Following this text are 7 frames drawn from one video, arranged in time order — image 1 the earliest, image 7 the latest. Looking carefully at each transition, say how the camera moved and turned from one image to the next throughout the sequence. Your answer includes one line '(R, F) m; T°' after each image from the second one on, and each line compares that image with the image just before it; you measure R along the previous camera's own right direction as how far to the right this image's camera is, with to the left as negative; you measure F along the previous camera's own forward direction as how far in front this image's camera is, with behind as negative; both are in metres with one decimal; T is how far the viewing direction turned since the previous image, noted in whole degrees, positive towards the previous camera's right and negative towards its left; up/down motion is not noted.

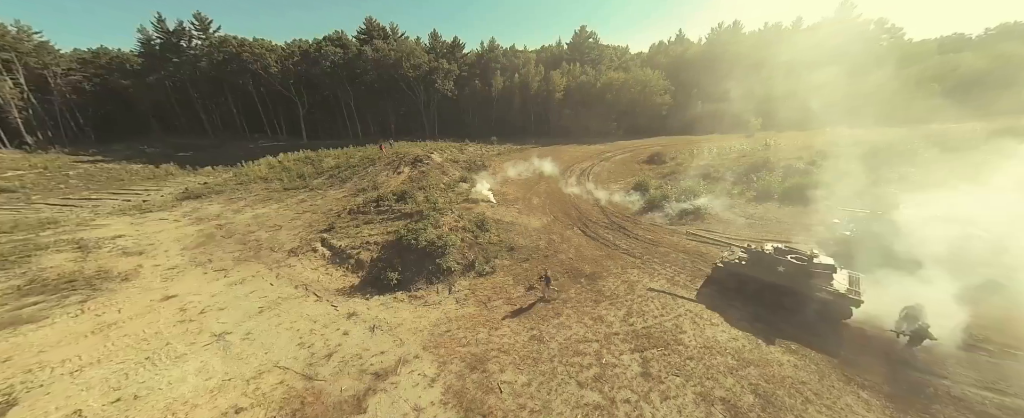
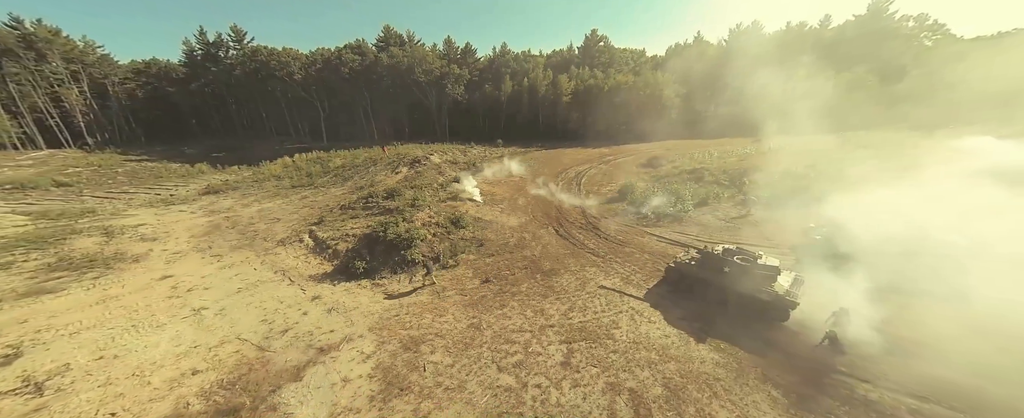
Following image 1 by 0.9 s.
(+2.8, -0.5) m; -4°
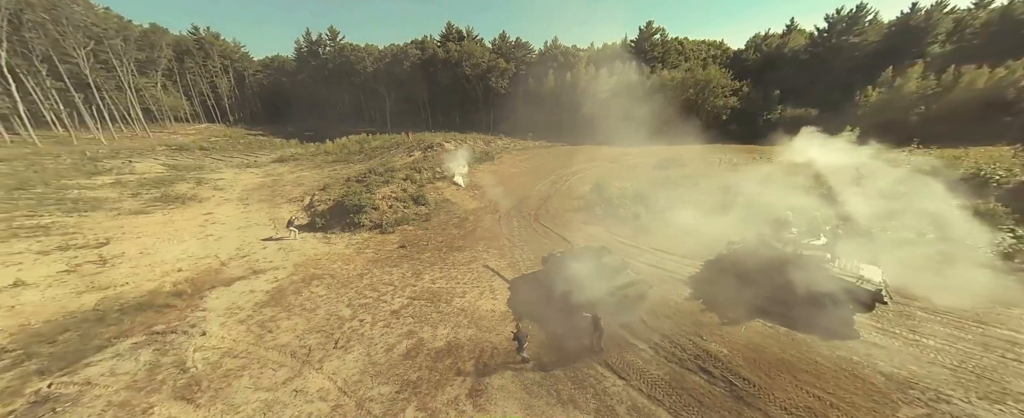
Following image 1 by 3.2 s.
(+8.0, -0.8) m; -14°
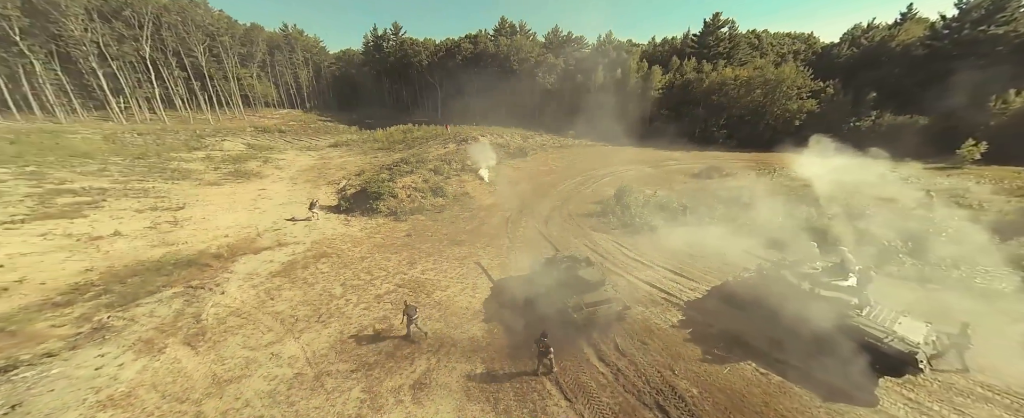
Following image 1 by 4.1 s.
(+2.6, +0.3) m; -10°
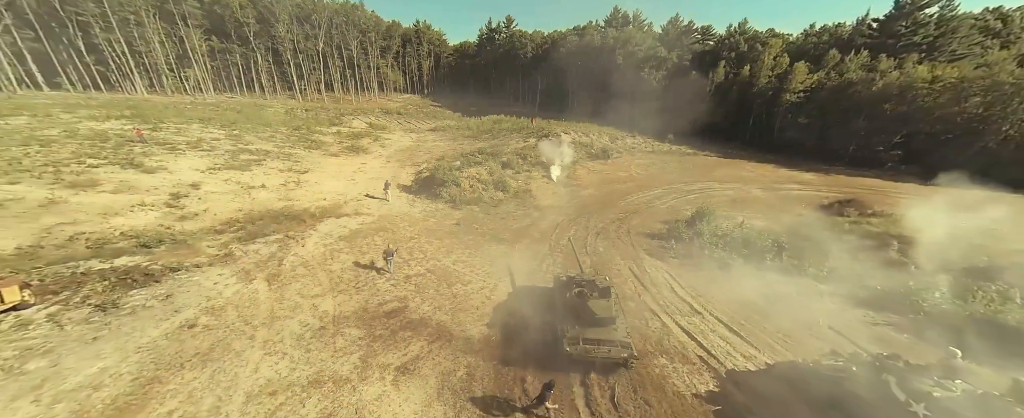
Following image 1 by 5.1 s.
(+2.6, +0.9) m; -18°
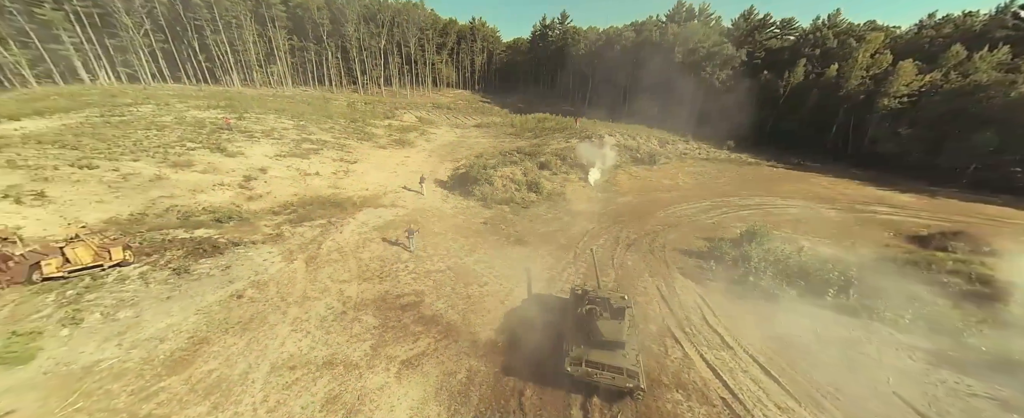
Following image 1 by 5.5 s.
(+1.1, +0.4) m; -9°
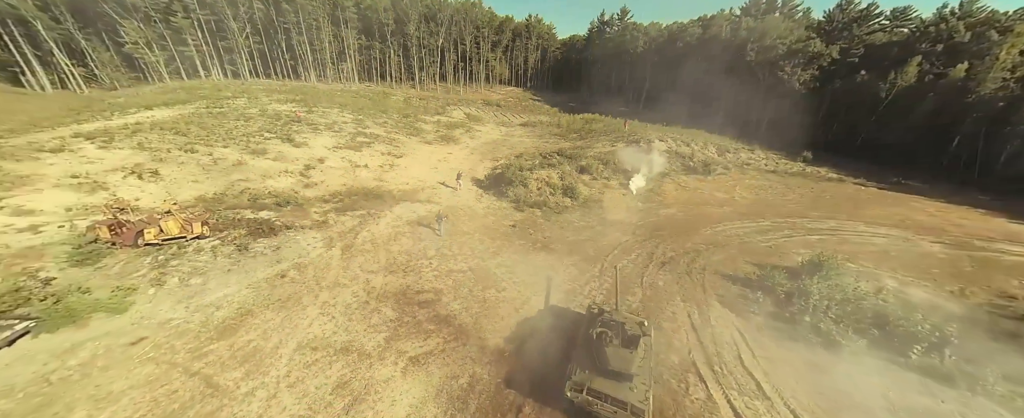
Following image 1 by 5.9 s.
(+1.0, +0.4) m; -9°
